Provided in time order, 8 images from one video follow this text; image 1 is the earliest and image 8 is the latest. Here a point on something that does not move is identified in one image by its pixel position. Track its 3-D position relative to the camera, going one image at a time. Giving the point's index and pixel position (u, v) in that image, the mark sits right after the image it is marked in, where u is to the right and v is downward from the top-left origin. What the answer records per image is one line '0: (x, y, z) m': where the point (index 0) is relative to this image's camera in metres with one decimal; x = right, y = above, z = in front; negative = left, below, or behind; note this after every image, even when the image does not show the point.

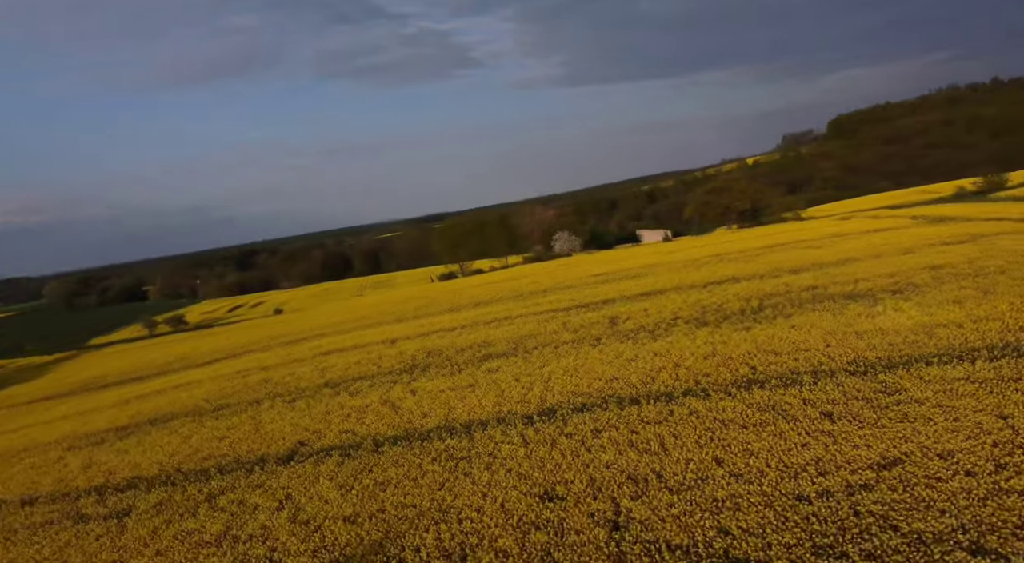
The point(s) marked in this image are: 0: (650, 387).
0: (+2.5, -1.9, +11.6) m
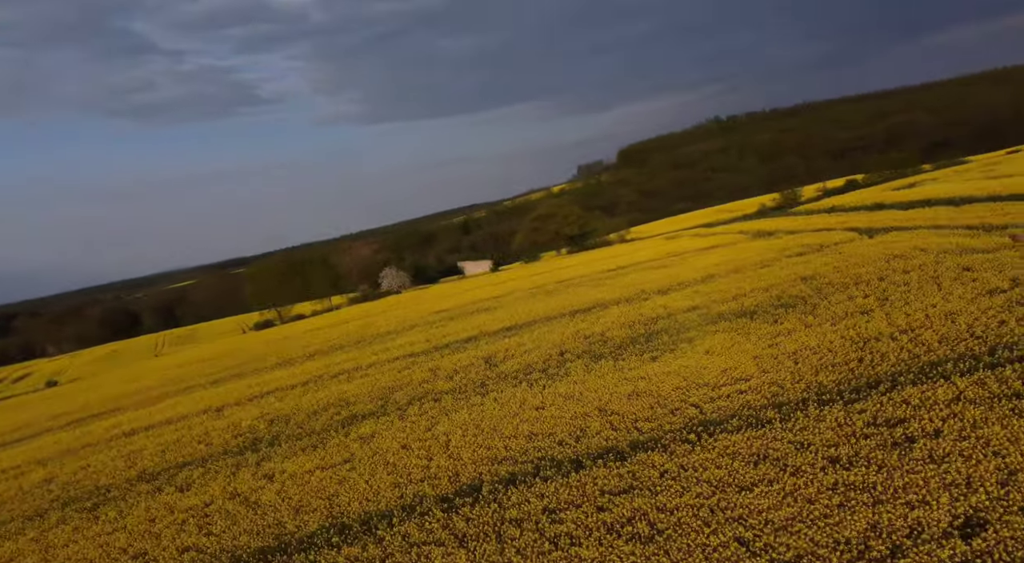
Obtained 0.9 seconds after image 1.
0: (+1.1, -2.4, +9.9) m
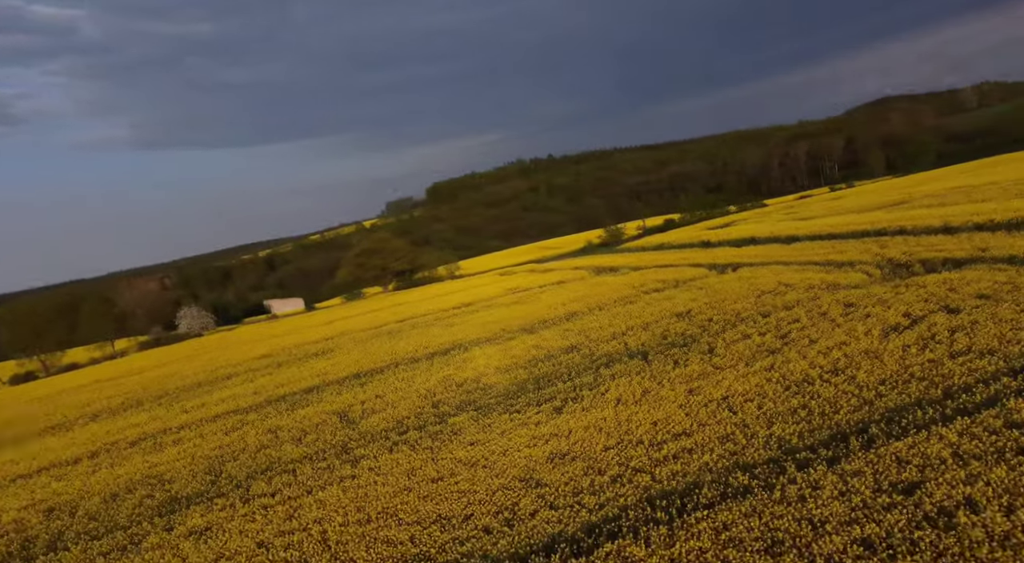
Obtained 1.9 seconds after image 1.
0: (+0.2, -3.0, +8.0) m
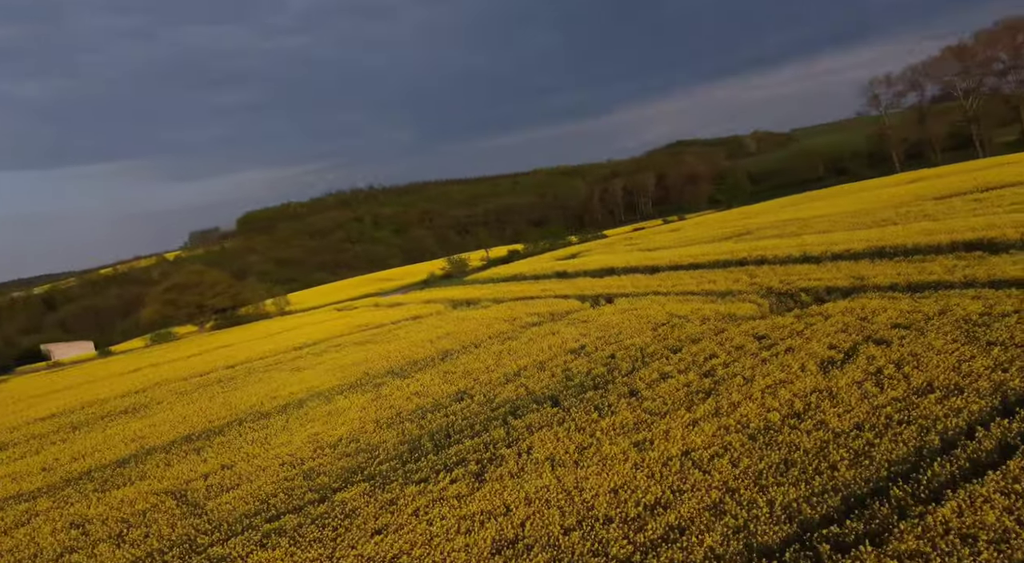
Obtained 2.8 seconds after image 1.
0: (-0.1, -3.4, +5.9) m
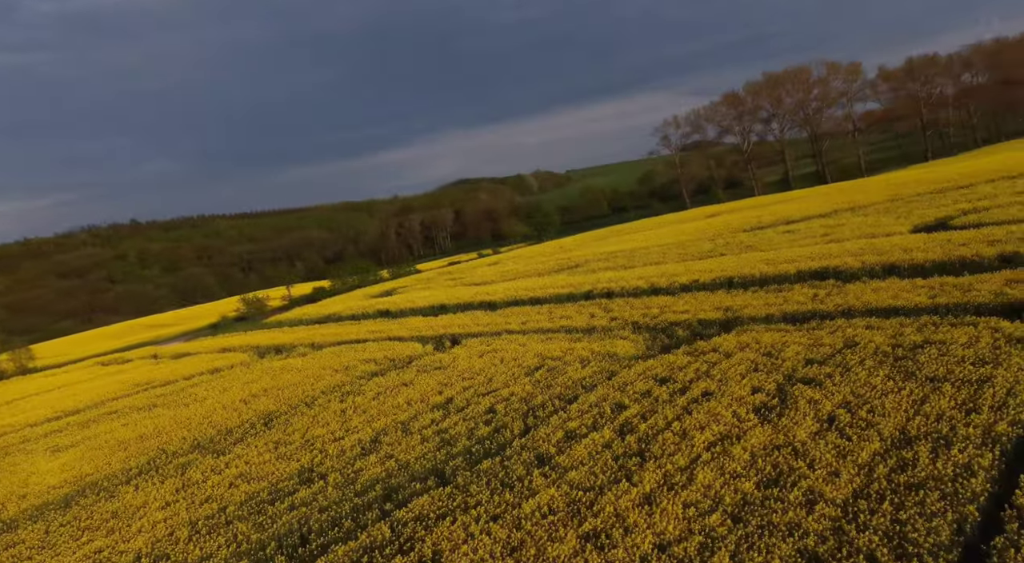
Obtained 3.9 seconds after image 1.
0: (+0.2, -3.8, +3.3) m
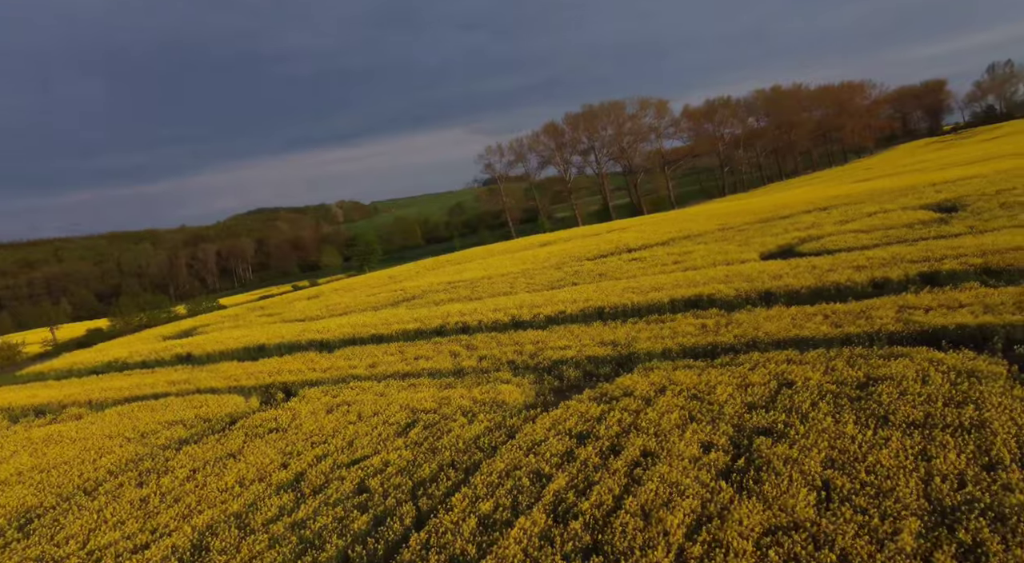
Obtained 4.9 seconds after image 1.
0: (+1.1, -4.0, +0.8) m
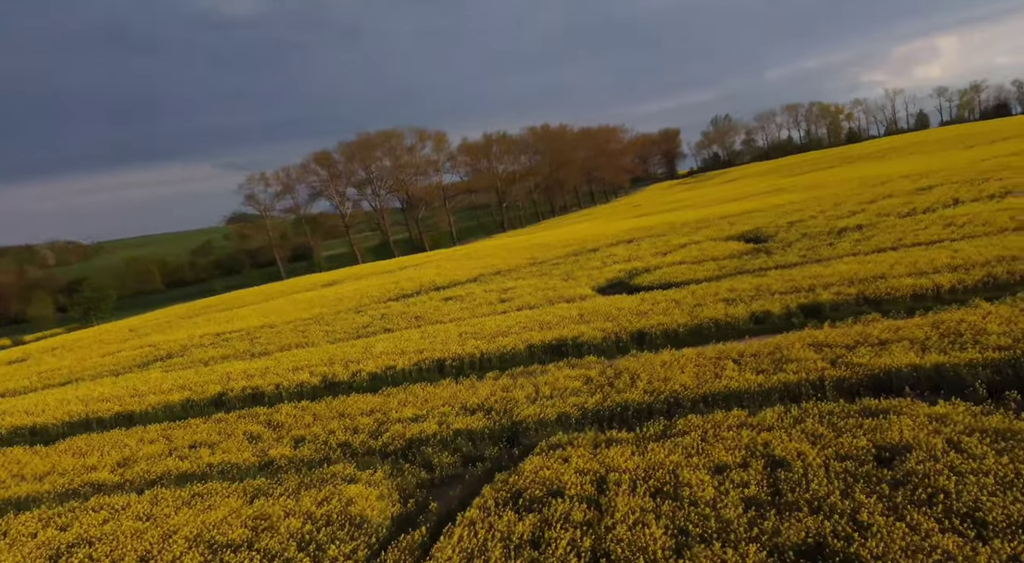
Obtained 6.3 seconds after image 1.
0: (+3.5, -4.1, -2.3) m
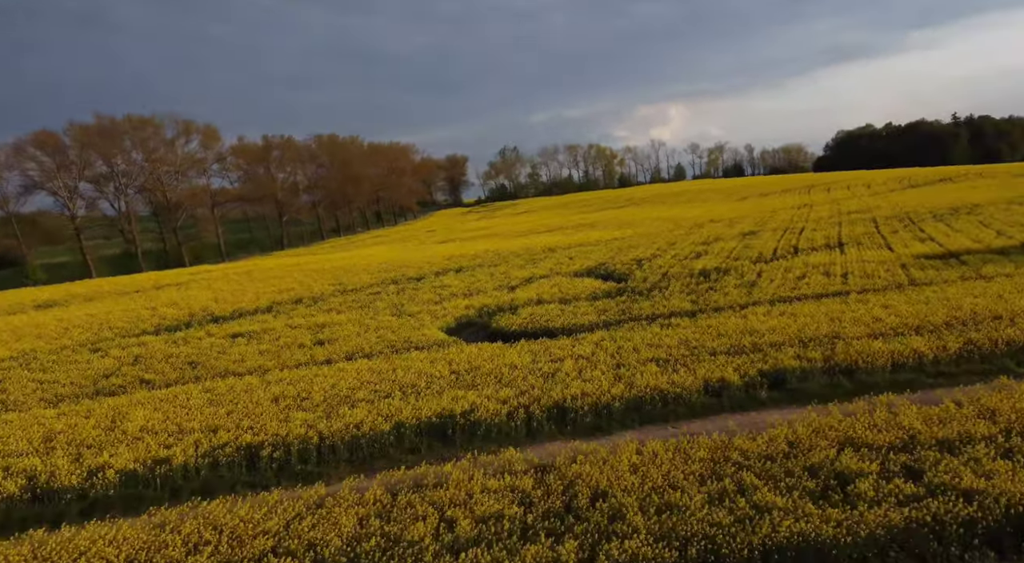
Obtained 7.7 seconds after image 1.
0: (+7.1, -4.5, -5.5) m
